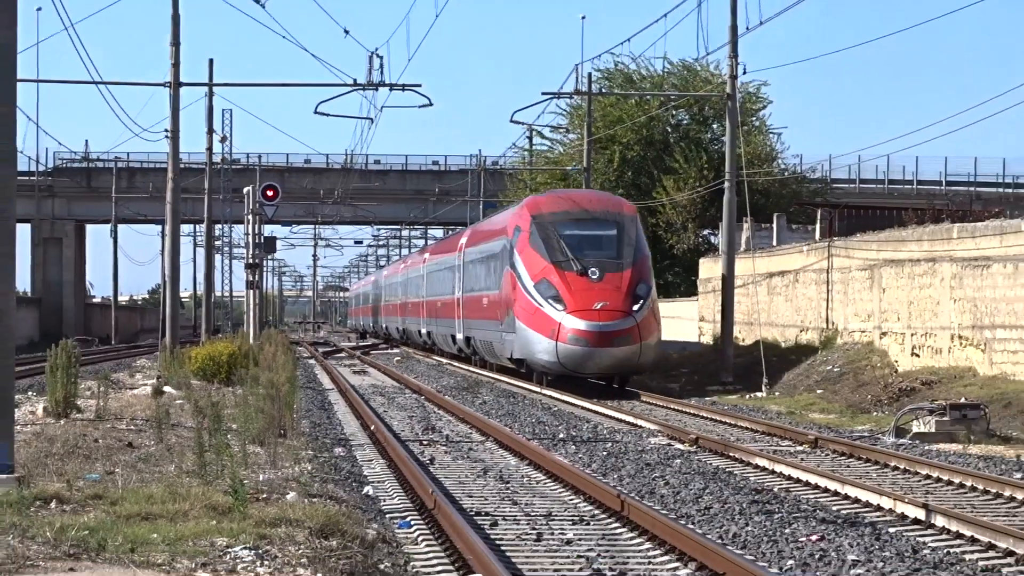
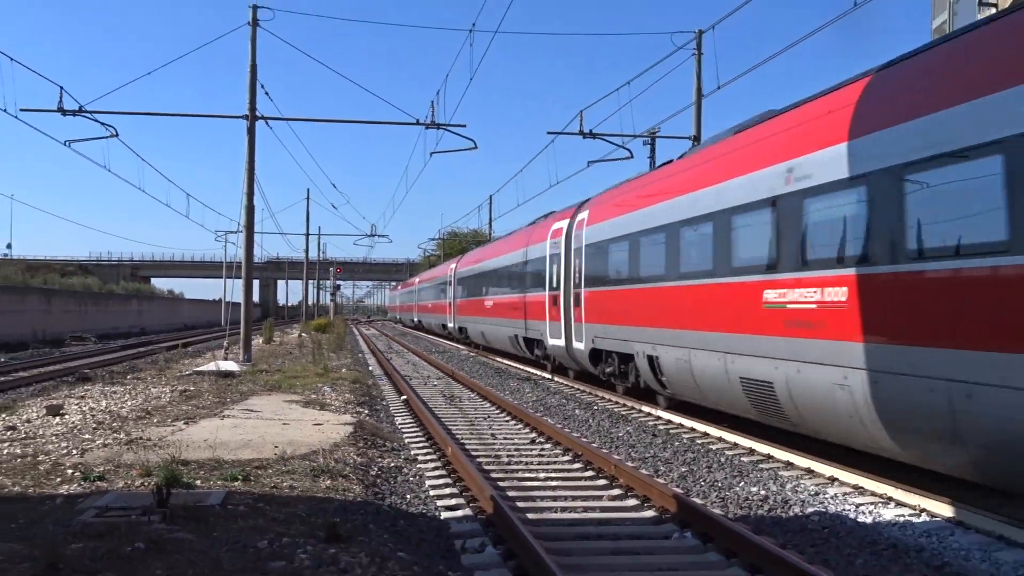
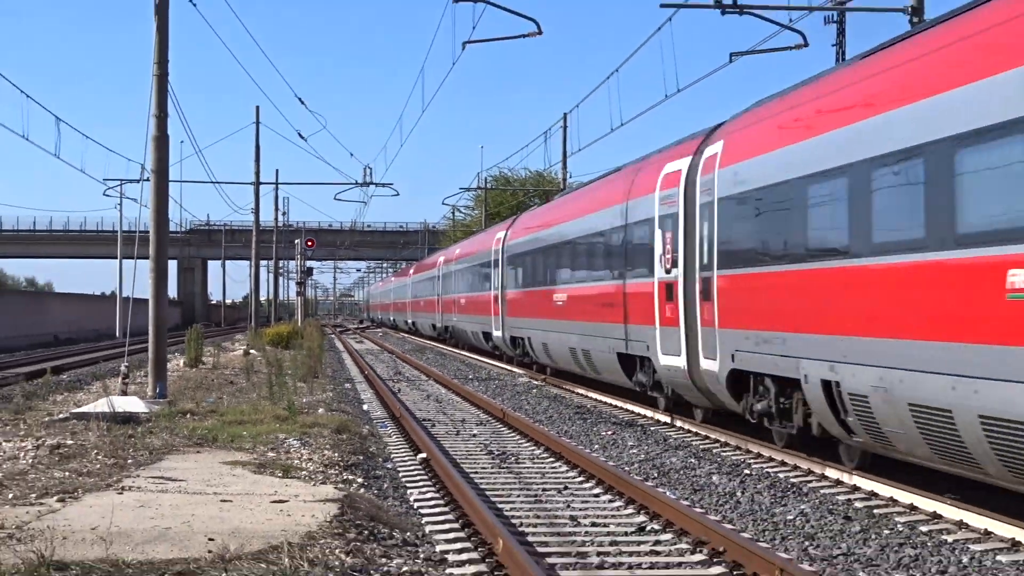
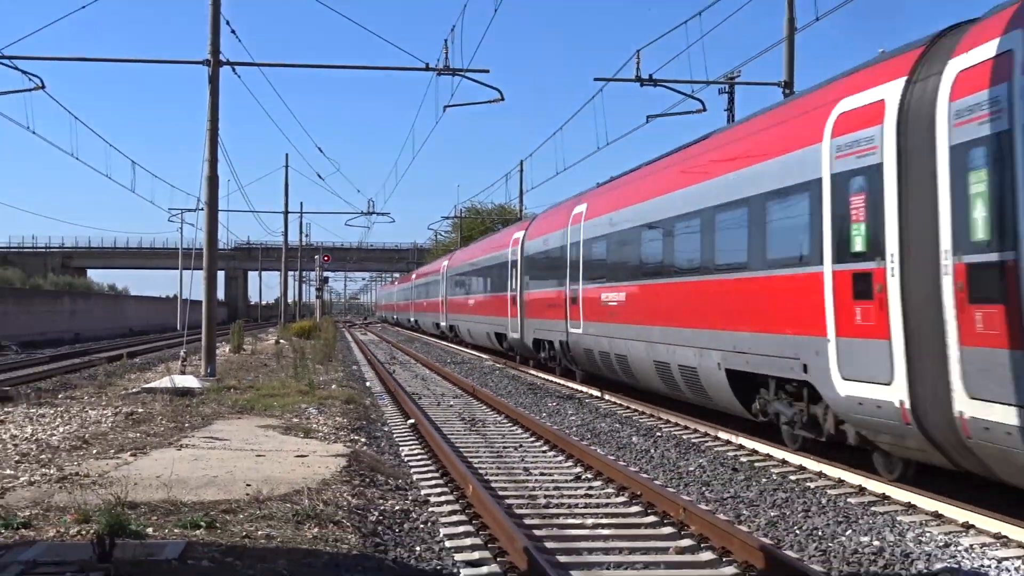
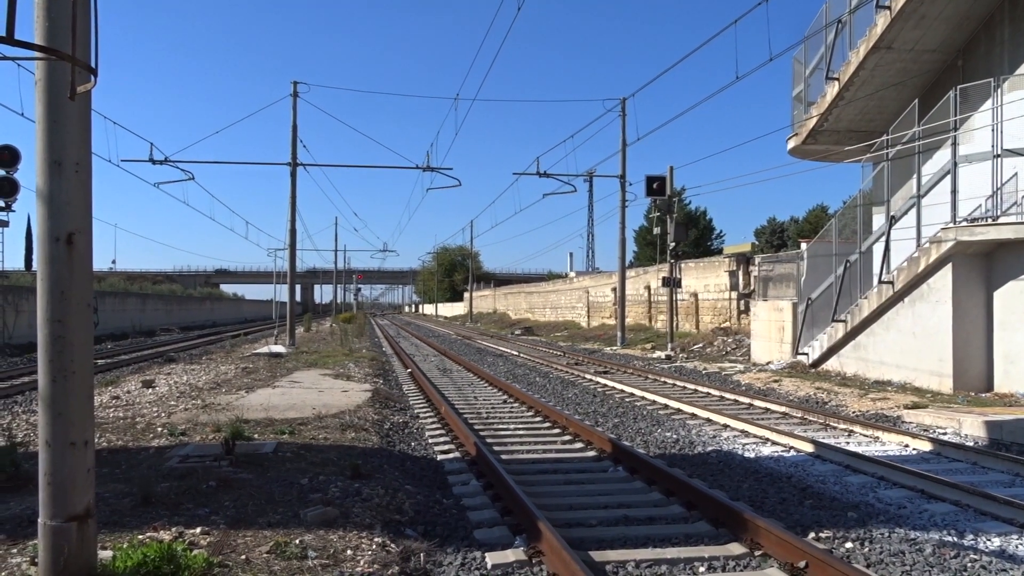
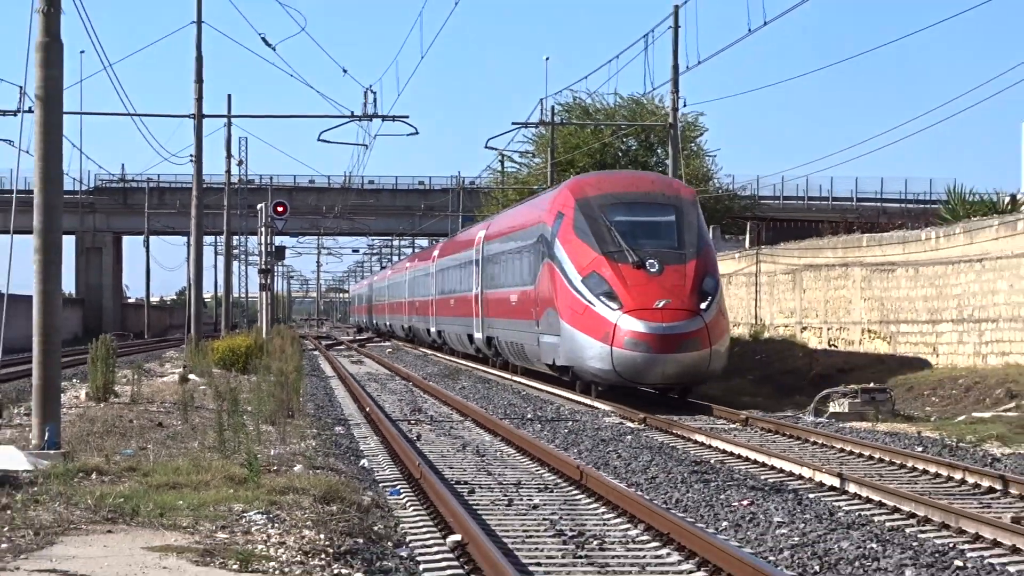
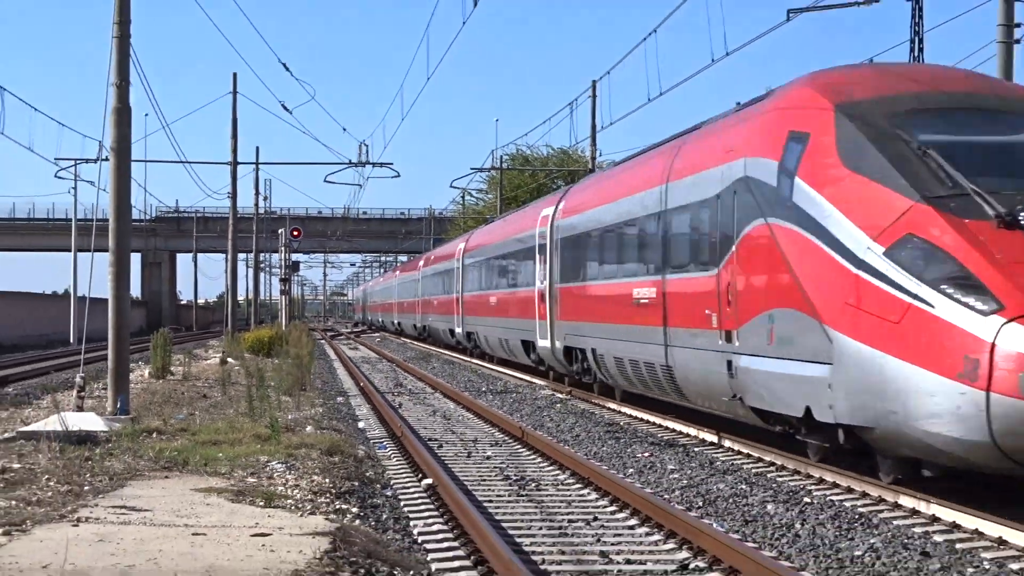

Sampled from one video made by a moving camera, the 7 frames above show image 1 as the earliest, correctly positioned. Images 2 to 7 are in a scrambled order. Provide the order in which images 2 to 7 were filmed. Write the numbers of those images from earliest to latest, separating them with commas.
6, 7, 3, 4, 2, 5
